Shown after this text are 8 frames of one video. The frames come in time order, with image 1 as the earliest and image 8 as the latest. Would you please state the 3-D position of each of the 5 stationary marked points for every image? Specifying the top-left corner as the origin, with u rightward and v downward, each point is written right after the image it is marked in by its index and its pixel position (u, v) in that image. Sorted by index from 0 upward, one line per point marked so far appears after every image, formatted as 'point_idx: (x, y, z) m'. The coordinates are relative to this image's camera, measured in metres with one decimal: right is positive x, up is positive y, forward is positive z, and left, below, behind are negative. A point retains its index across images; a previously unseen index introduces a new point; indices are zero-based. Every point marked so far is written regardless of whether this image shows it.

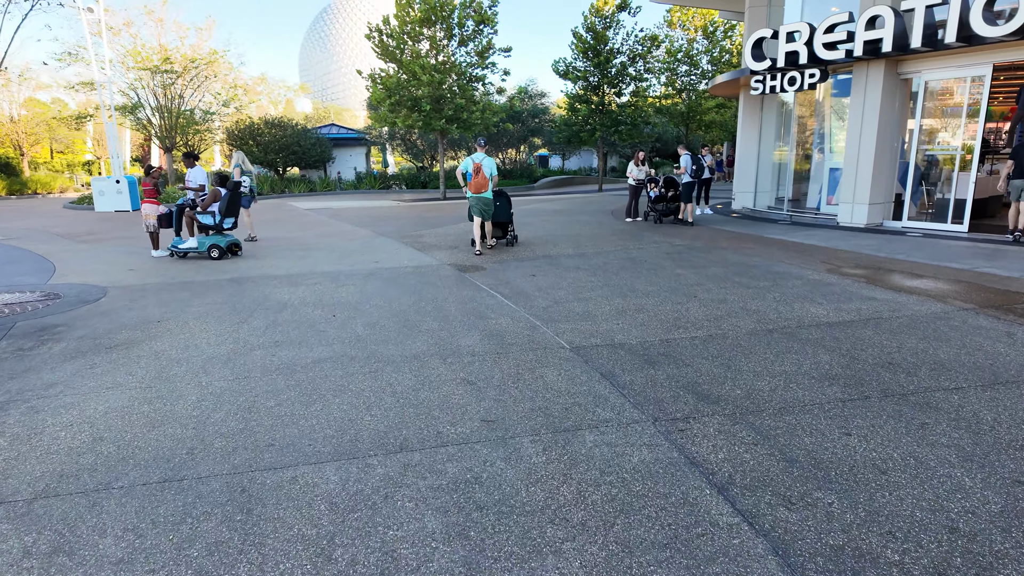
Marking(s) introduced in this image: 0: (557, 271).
0: (+0.6, +0.3, +8.1) m
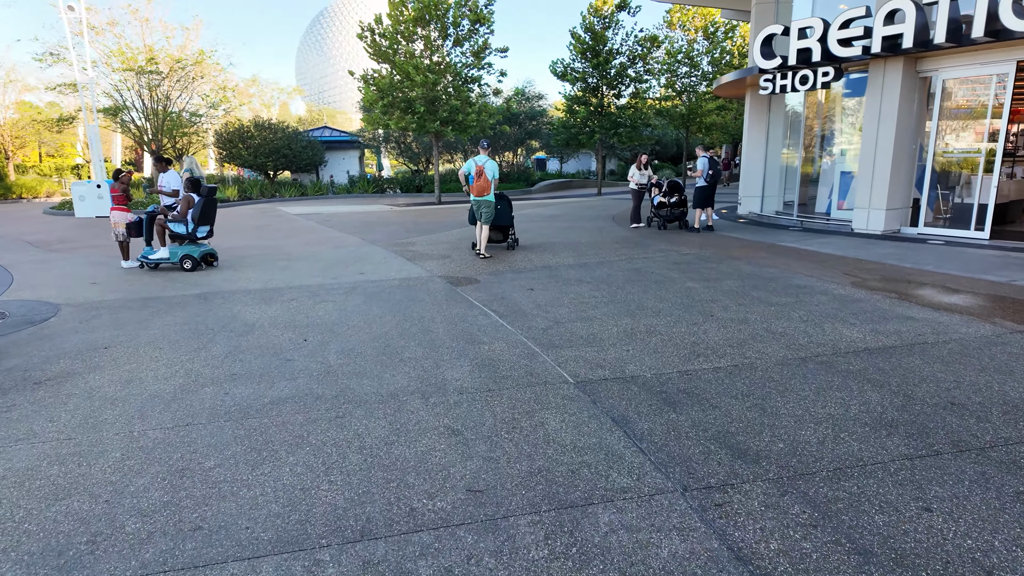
0: (+0.6, +0.1, +7.4) m
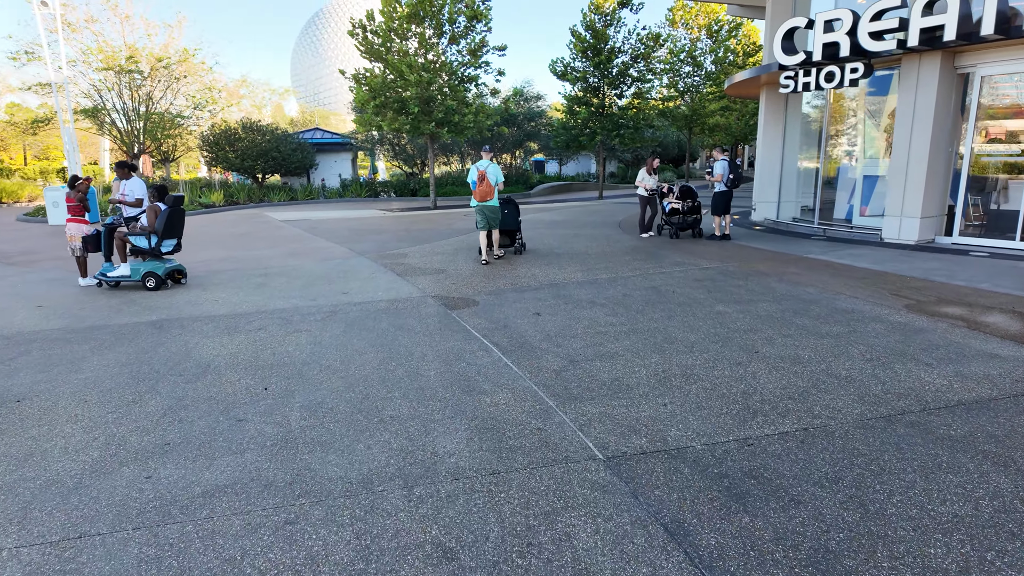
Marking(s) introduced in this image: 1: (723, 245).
0: (+0.6, -0.2, +6.5) m
1: (+3.8, +0.8, +10.8) m
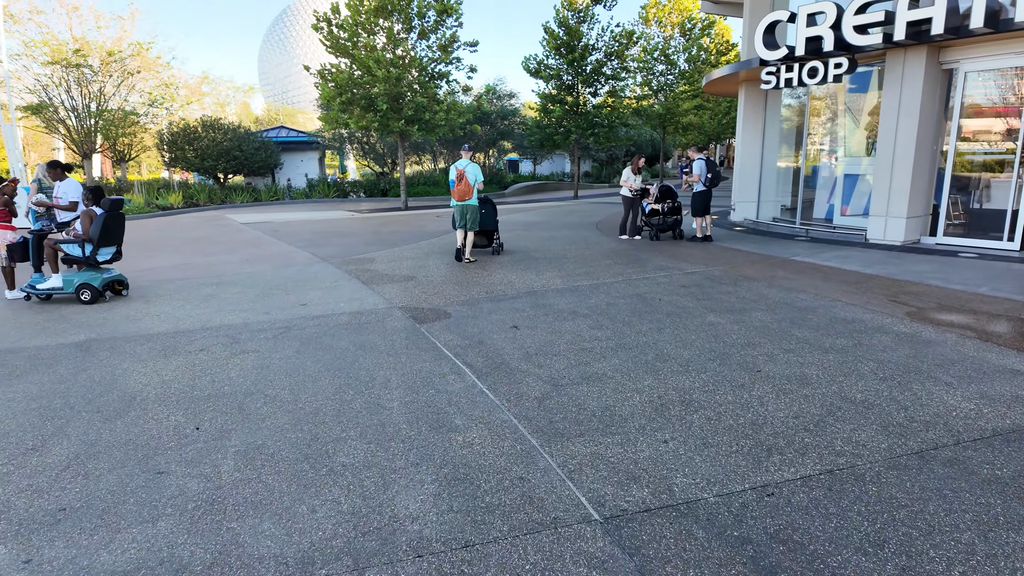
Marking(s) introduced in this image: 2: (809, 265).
0: (+0.3, -0.3, +6.0) m
1: (+3.4, +0.7, +10.4) m
2: (+4.1, +0.3, +8.3) m
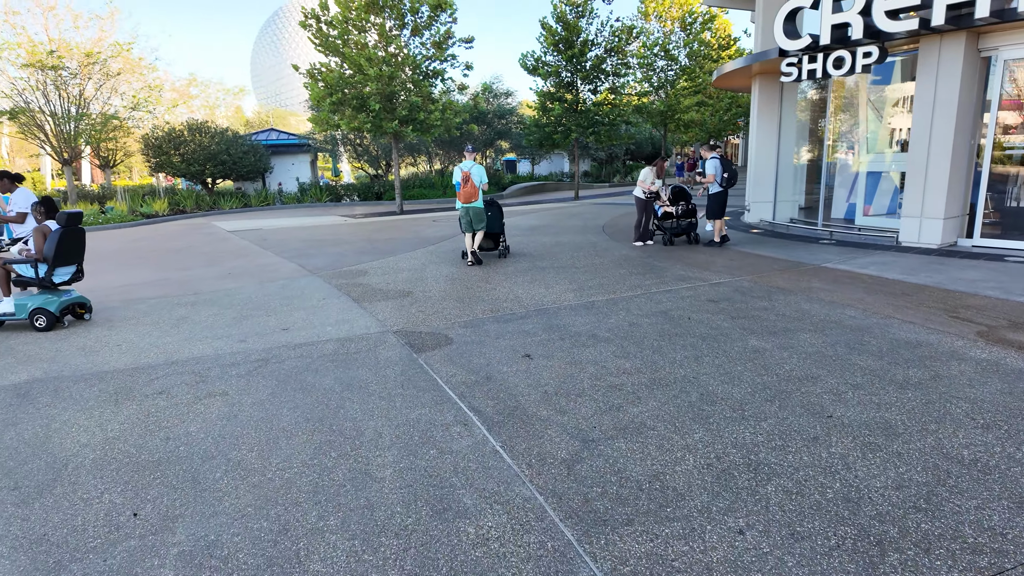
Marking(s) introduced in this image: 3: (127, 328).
0: (+0.4, -0.5, +5.2) m
1: (+3.4, +0.6, +9.6) m
2: (+4.2, +0.2, +7.5) m
3: (-4.1, -0.4, +6.3) m
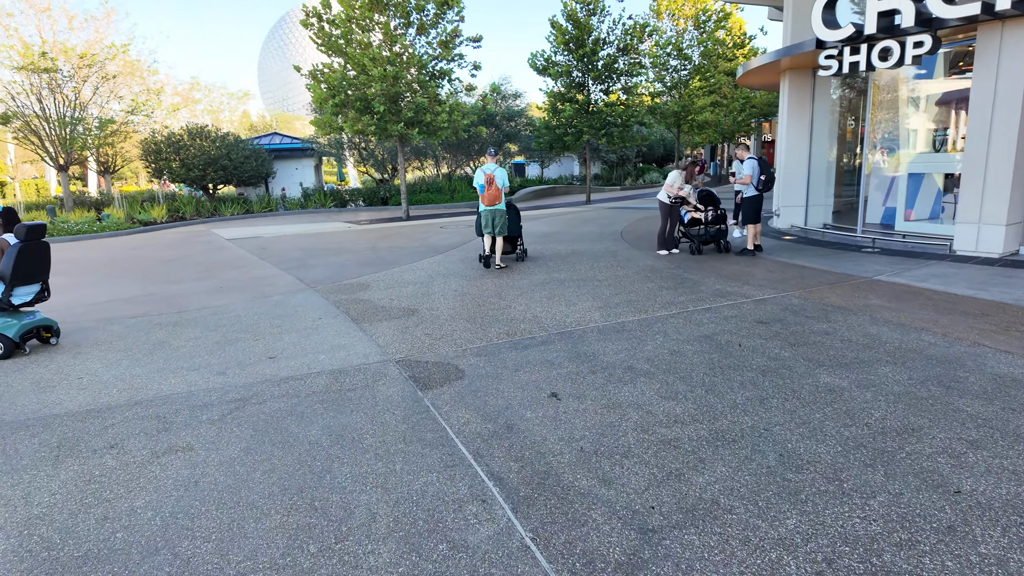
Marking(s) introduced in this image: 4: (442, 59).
0: (+0.6, -0.7, +4.4) m
1: (+3.7, +0.4, +8.8) m
2: (+4.4, 0.0, +6.7) m
3: (-3.9, -0.6, +5.6) m
4: (-2.1, +7.0, +18.2) m
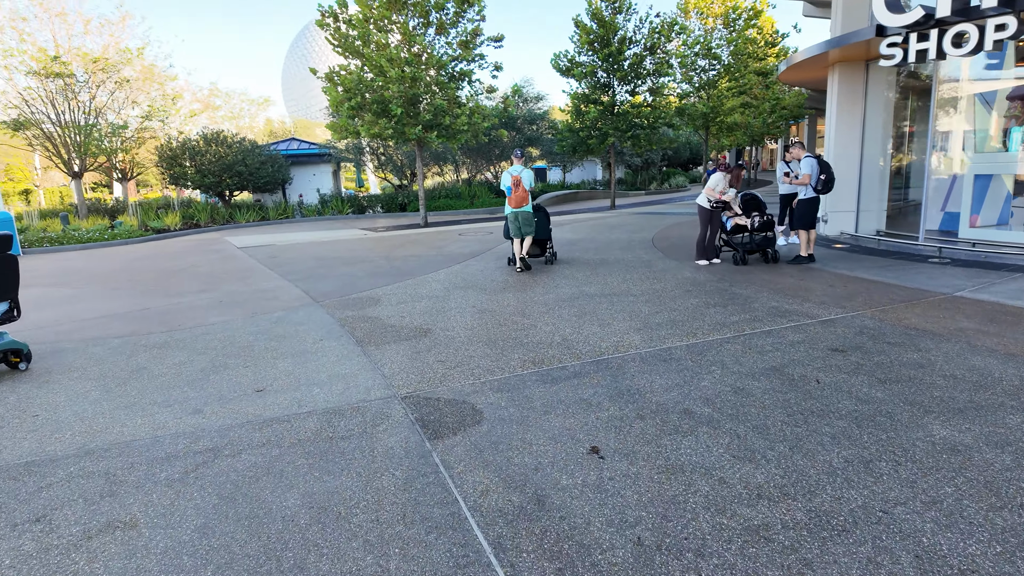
0: (+0.8, -0.8, +3.6) m
1: (+4.0, +0.2, +7.8) m
2: (+4.7, -0.2, +5.7) m
3: (-3.7, -0.8, +4.9) m
4: (-1.5, +6.7, +17.5) m
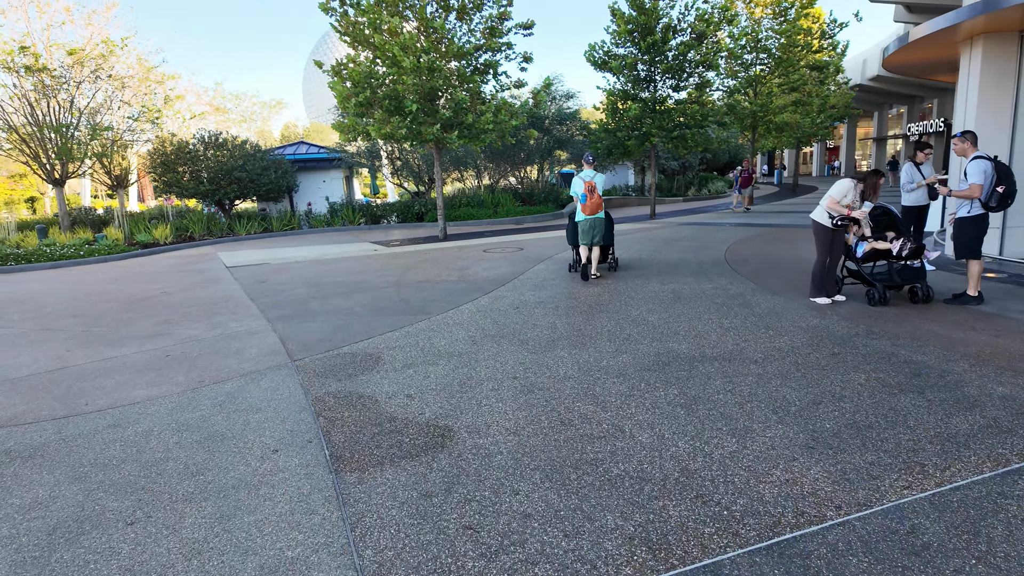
0: (+1.2, -1.3, +1.2) m
1: (+4.5, -0.3, +5.4) m
2: (+5.1, -0.7, +3.2) m
3: (-3.3, -1.3, +2.7) m
4: (-0.6, +6.1, +15.3) m
